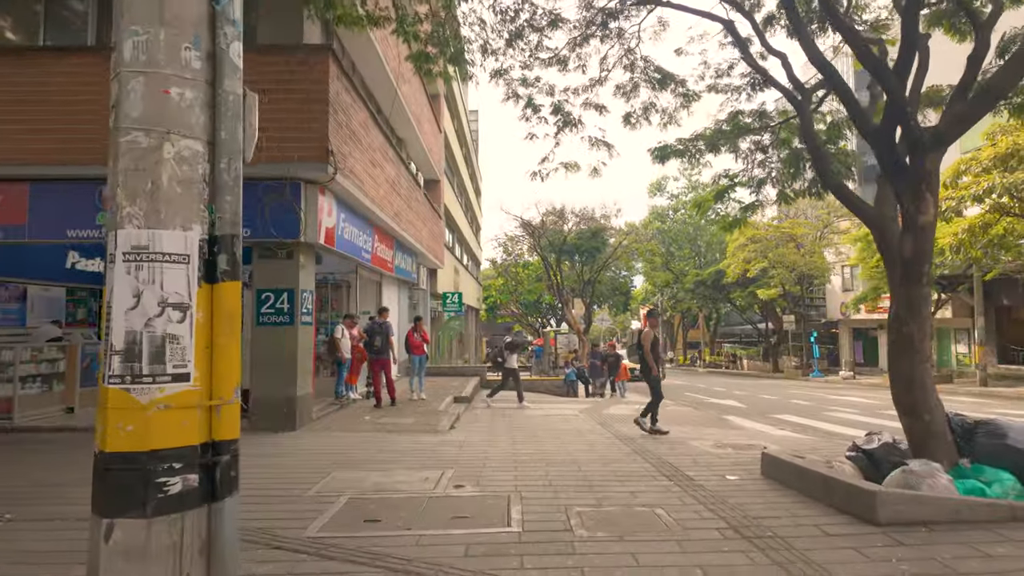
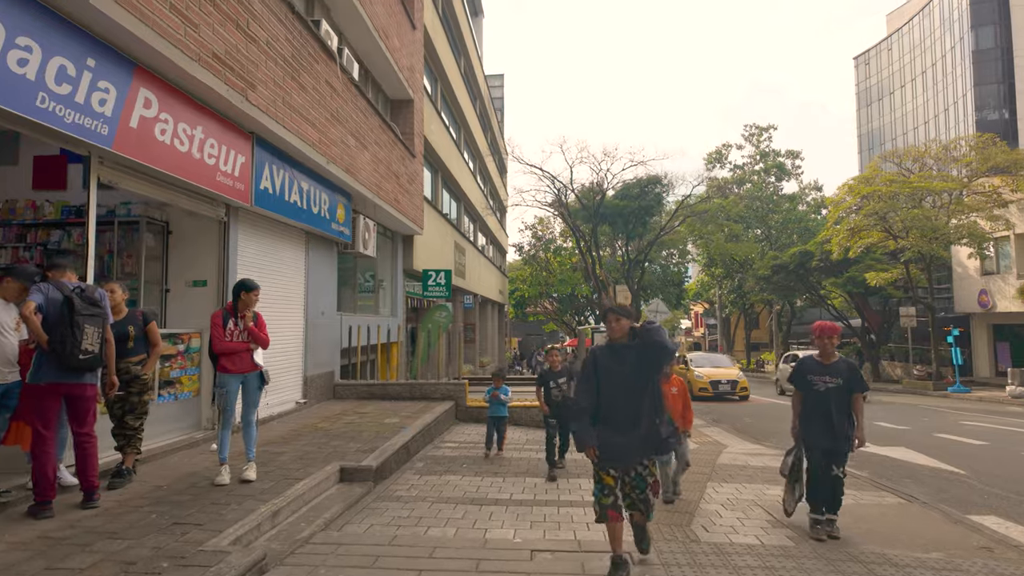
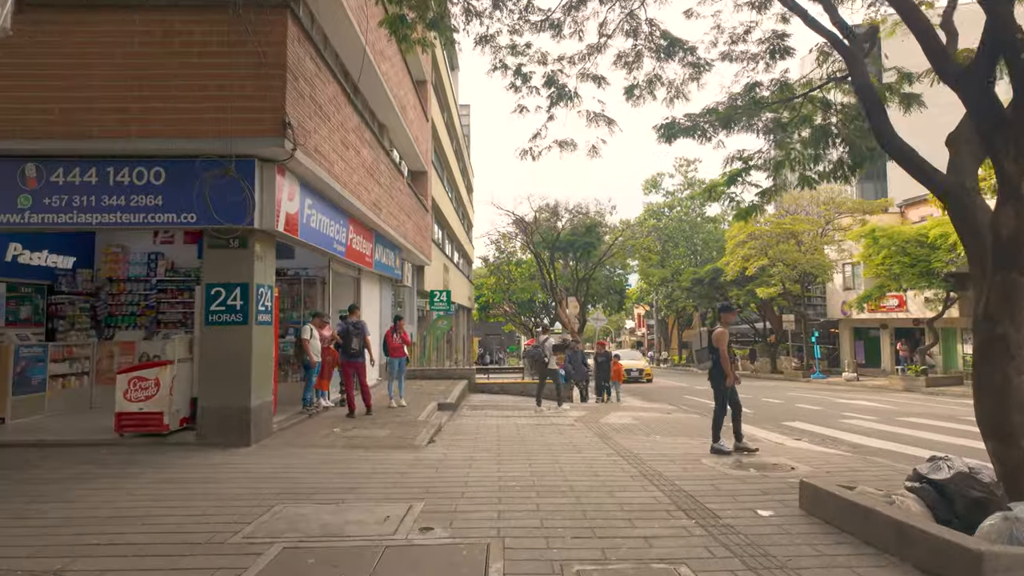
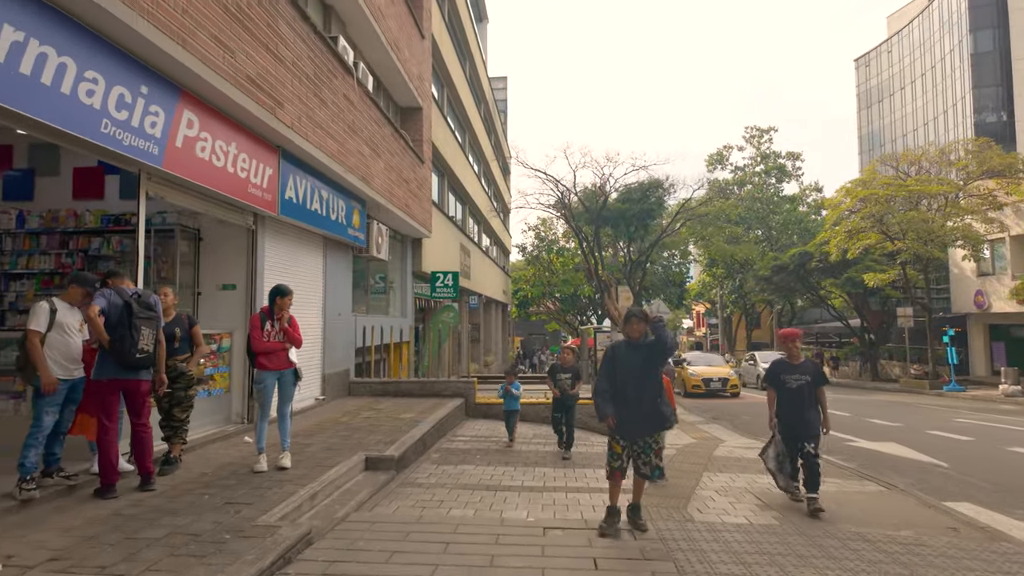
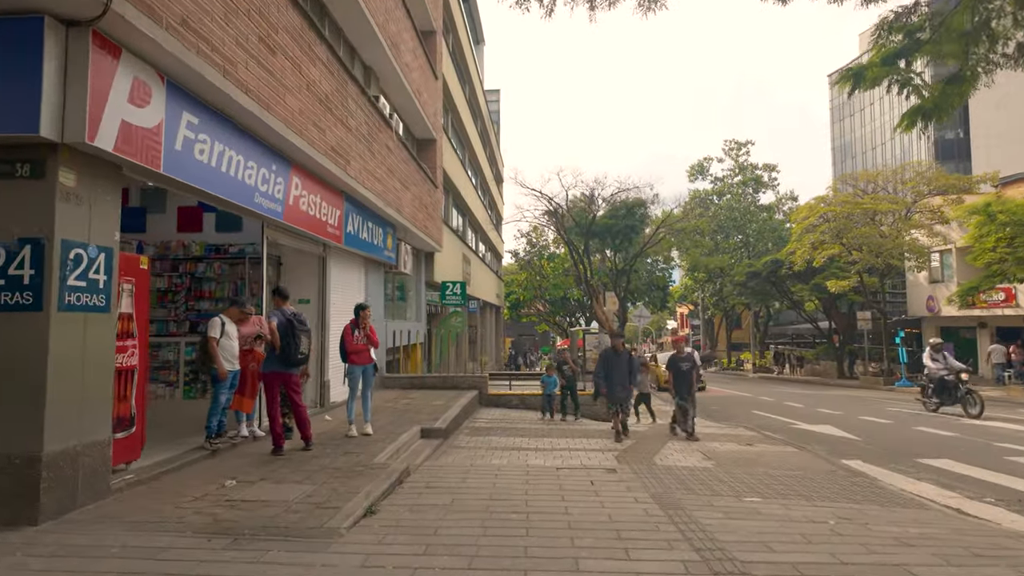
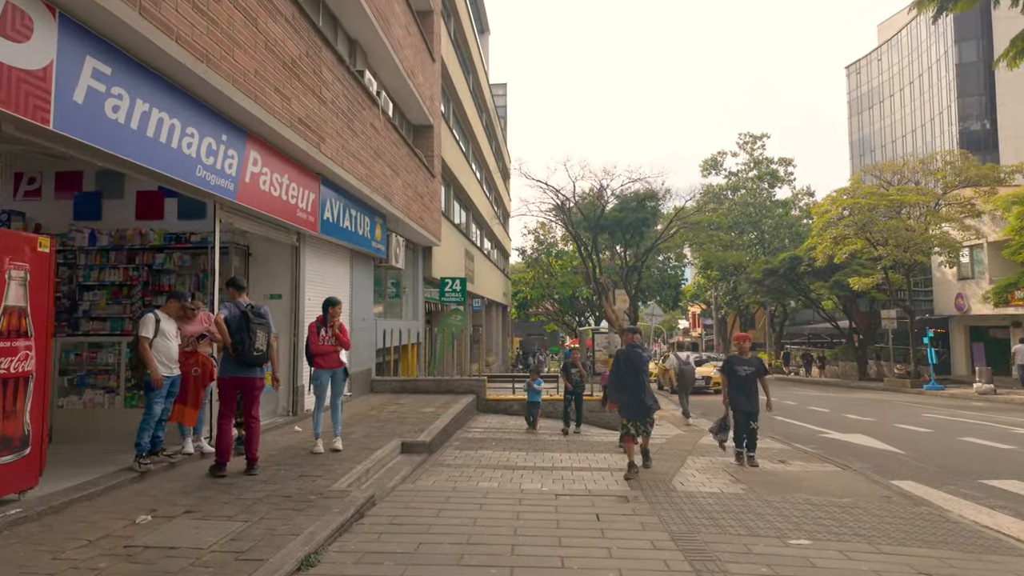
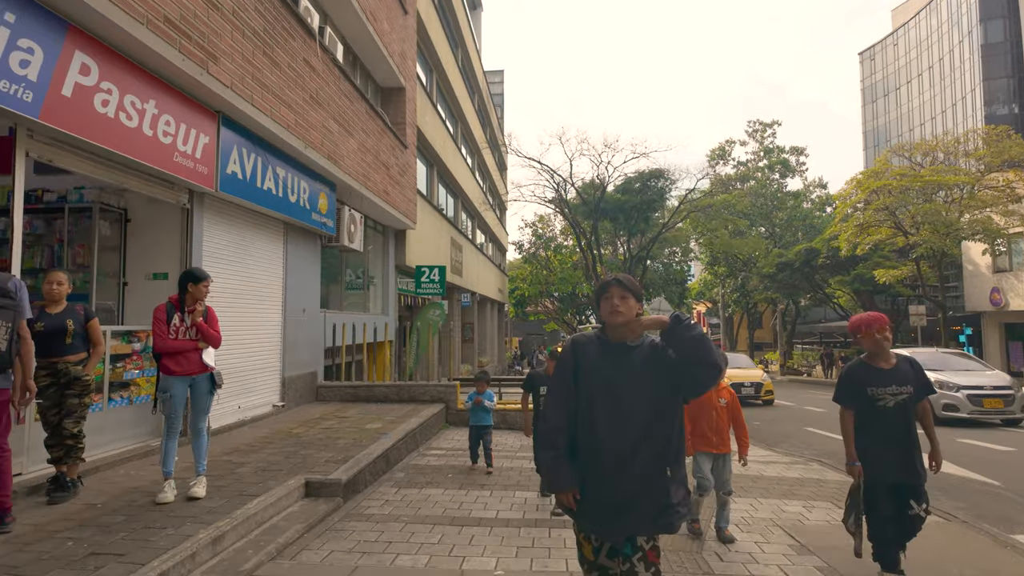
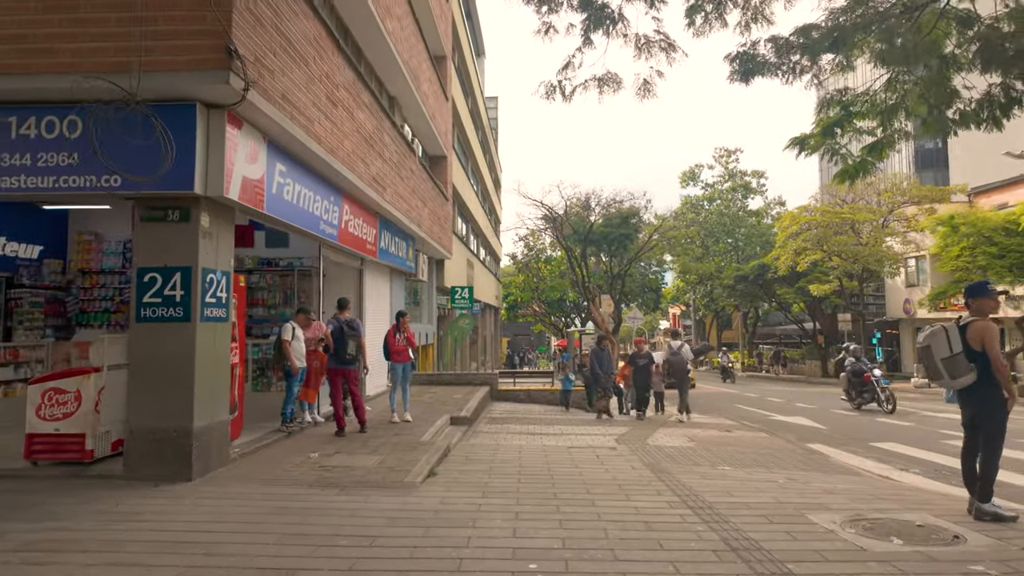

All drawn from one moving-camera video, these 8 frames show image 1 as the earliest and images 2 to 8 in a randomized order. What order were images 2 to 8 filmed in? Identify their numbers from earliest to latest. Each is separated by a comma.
3, 8, 5, 6, 4, 2, 7
